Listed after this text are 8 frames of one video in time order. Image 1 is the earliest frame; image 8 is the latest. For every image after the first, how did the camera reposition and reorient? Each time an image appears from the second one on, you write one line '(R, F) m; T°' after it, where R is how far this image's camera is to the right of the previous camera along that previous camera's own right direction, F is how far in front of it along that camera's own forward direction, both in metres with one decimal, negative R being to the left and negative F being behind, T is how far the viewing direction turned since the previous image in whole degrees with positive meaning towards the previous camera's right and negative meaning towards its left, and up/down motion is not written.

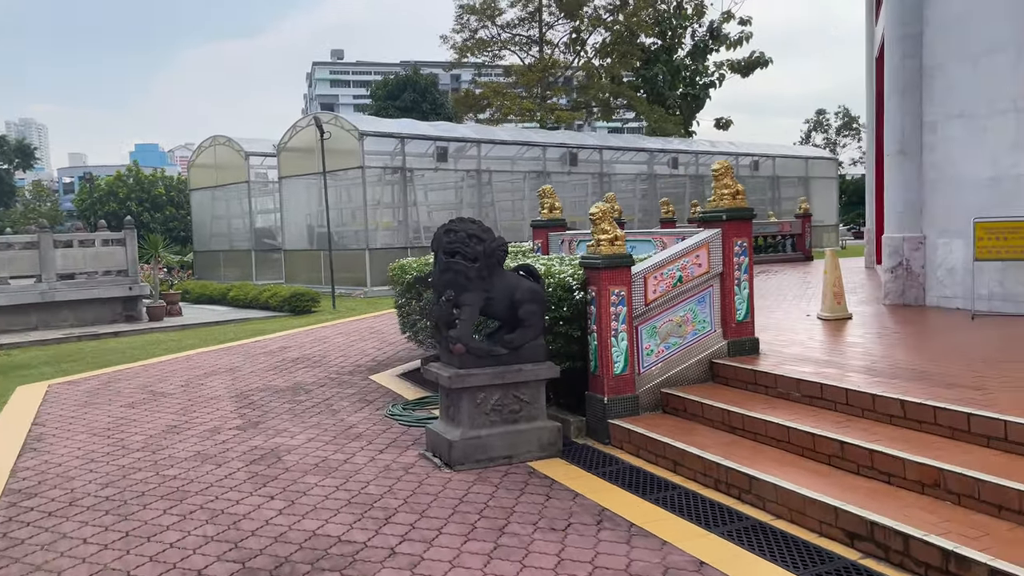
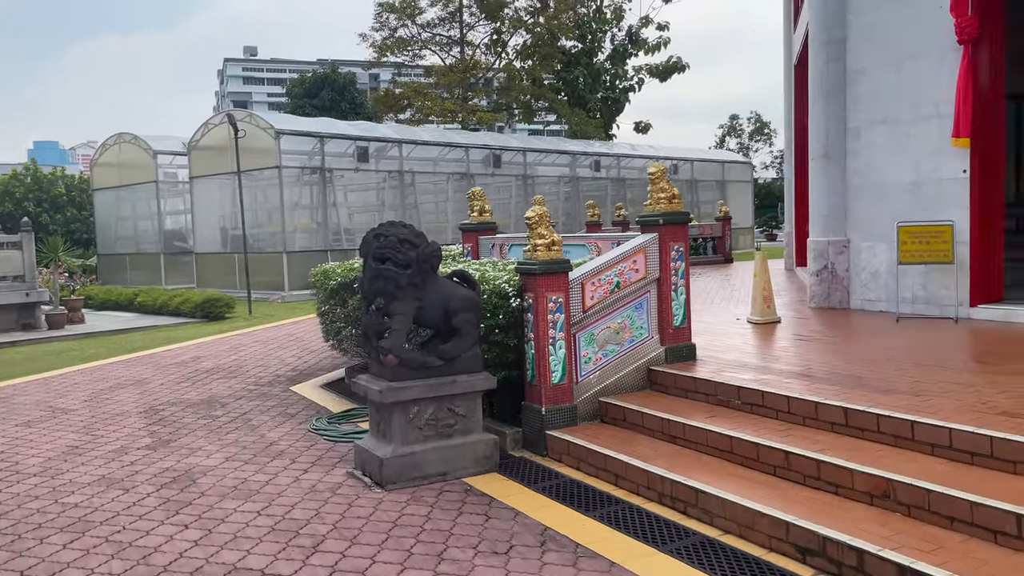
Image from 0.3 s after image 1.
(-0.1, +0.3) m; +5°
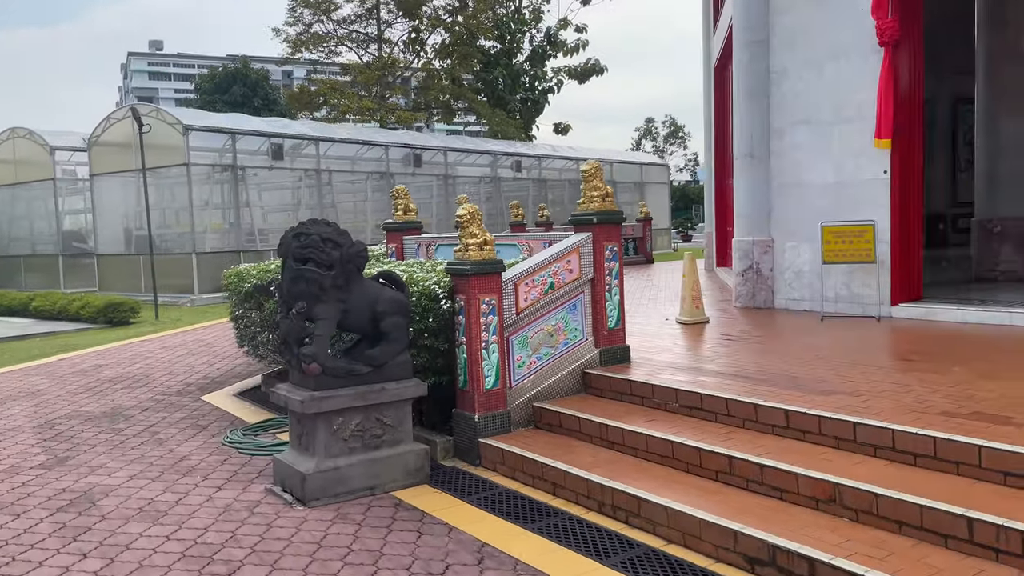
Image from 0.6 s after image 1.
(-0.1, +0.3) m; +6°
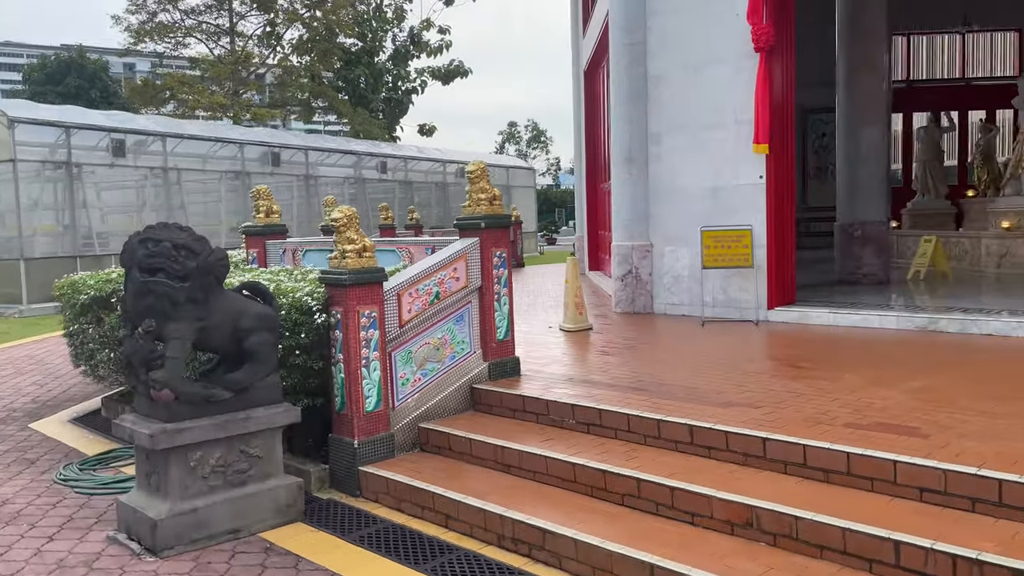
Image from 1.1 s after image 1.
(-0.1, +0.5) m; +9°
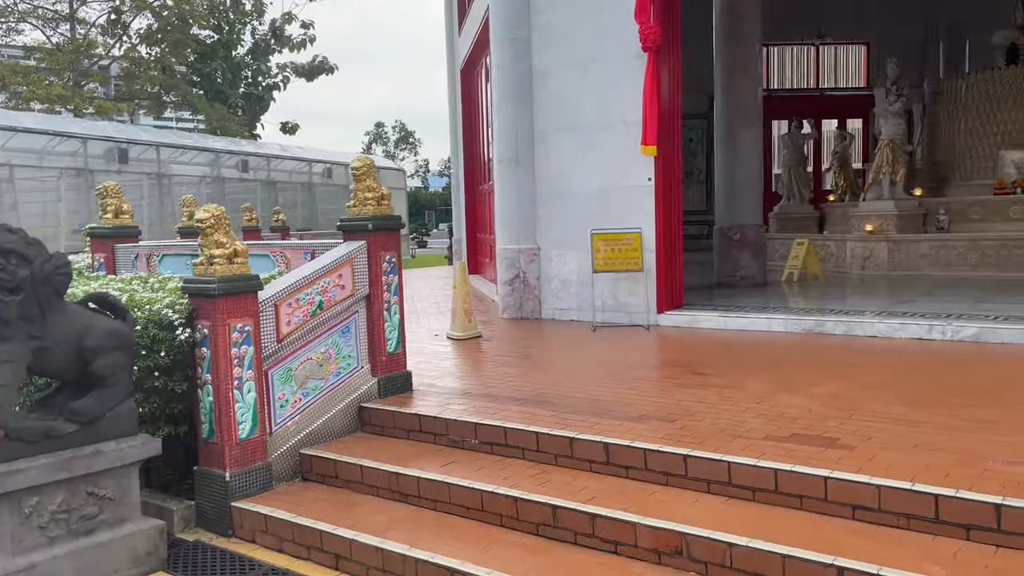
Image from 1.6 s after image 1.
(-0.2, +0.5) m; +9°
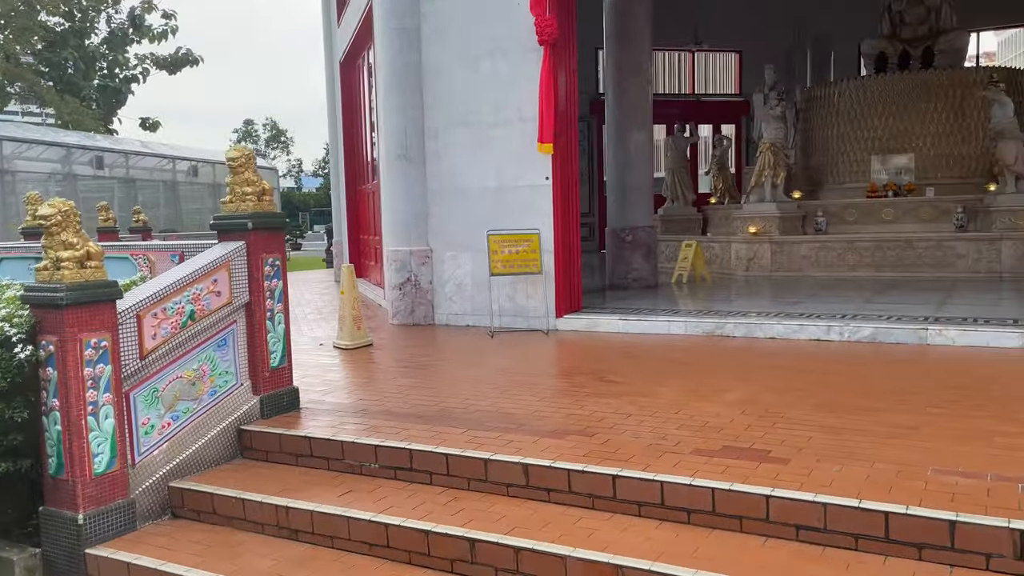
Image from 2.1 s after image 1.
(-0.1, +0.5) m; +8°
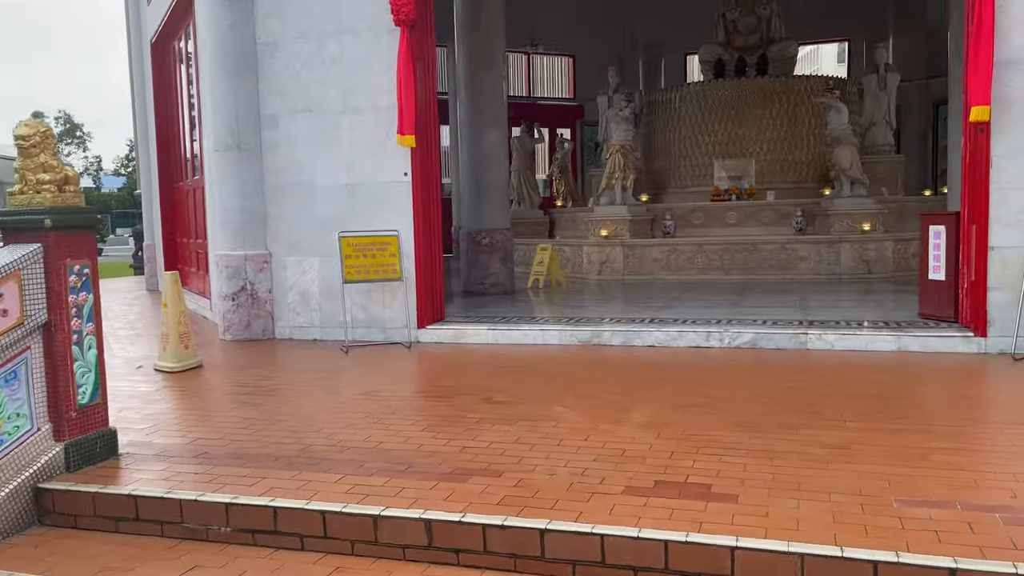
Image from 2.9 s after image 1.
(-0.3, +0.8) m; +12°
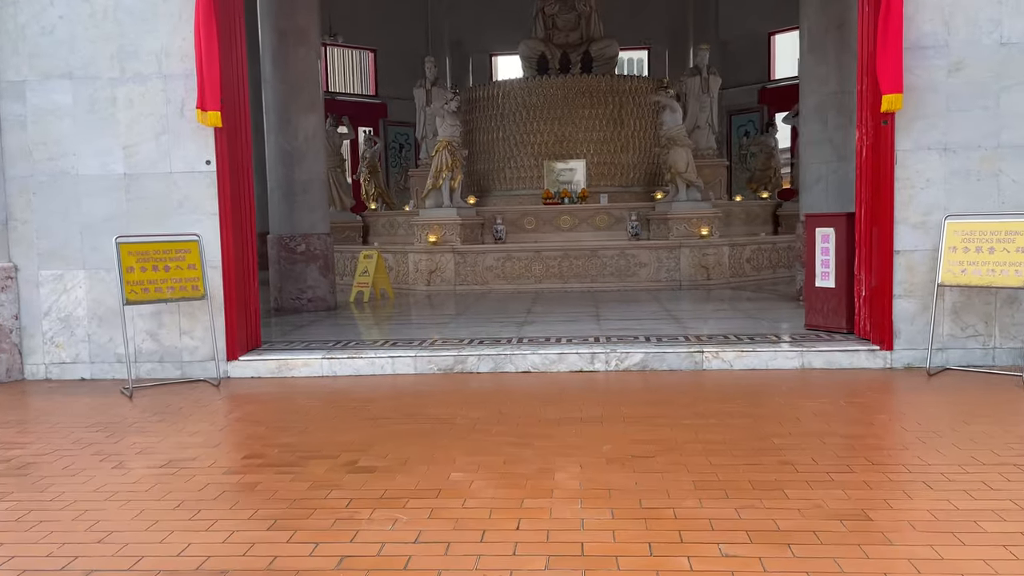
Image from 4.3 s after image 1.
(-0.4, +1.3) m; +14°
